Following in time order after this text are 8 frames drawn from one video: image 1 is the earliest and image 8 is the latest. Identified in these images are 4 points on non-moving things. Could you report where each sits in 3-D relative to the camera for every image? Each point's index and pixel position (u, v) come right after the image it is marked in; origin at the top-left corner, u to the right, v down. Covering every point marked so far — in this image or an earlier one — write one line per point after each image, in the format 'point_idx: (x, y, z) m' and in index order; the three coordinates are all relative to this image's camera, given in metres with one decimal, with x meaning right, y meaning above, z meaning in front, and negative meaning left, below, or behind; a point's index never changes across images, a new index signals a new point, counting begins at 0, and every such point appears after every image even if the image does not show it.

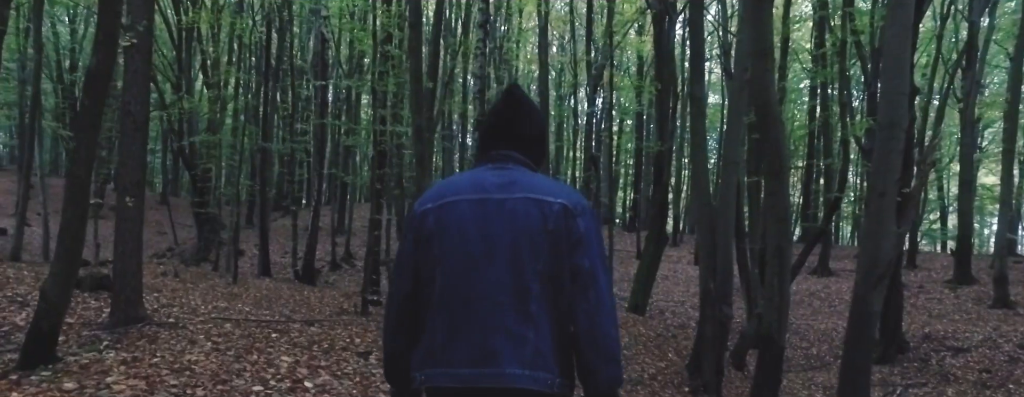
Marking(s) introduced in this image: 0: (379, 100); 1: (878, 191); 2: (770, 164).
0: (-2.0, +1.5, +13.3) m
1: (+3.9, +0.1, +9.3) m
2: (+2.5, +0.3, +8.4) m
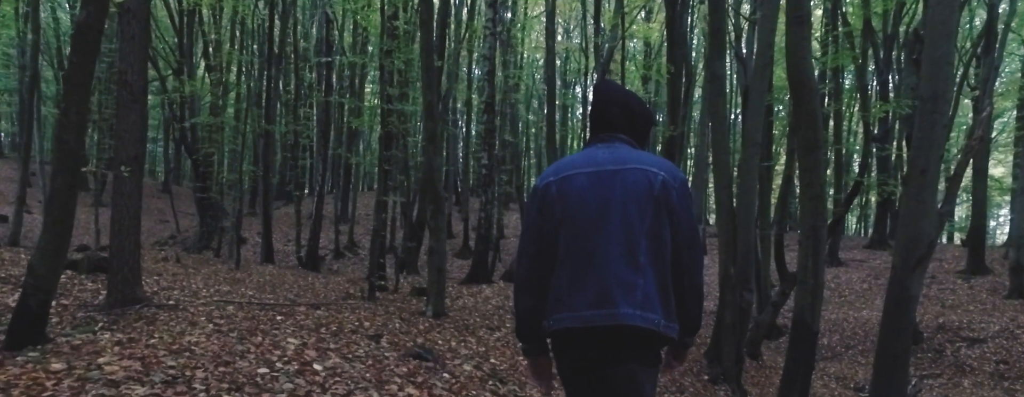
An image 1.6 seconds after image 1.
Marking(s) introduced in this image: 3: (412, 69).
0: (-1.8, +1.7, +12.9) m
1: (+4.1, +0.3, +8.9) m
2: (+2.7, +0.5, +8.1) m
3: (-1.6, +2.1, +14.4) m
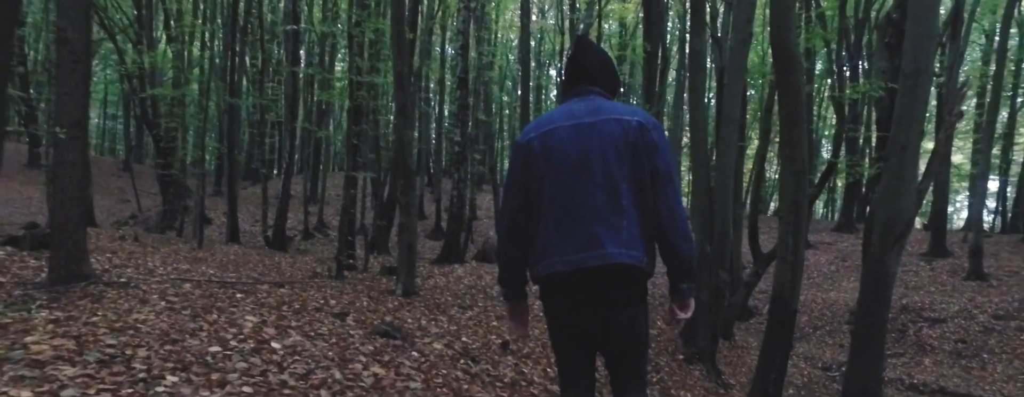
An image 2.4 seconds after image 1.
0: (-2.2, +2.0, +12.6) m
1: (+3.8, +0.5, +8.8) m
2: (+2.4, +0.7, +7.9) m
3: (-2.1, +2.4, +14.0) m
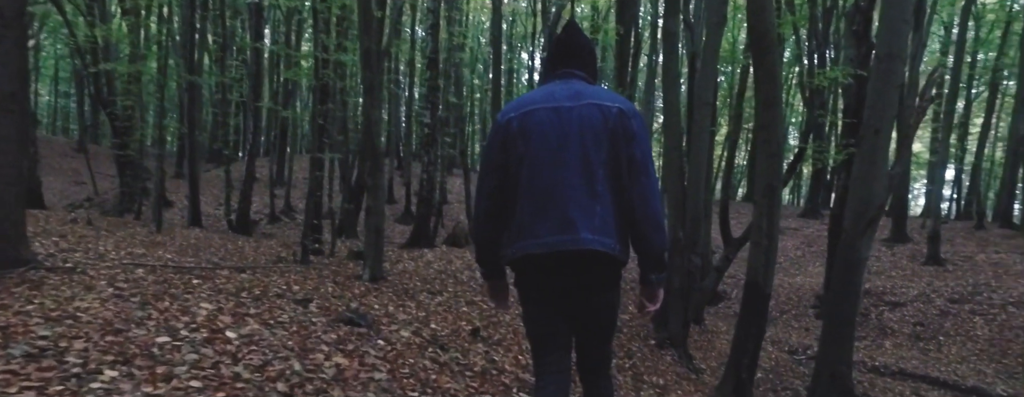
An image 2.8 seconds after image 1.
0: (-2.6, +2.2, +12.3) m
1: (+3.5, +0.6, +8.7) m
2: (+2.2, +0.9, +7.8) m
3: (-2.5, +2.7, +13.7) m
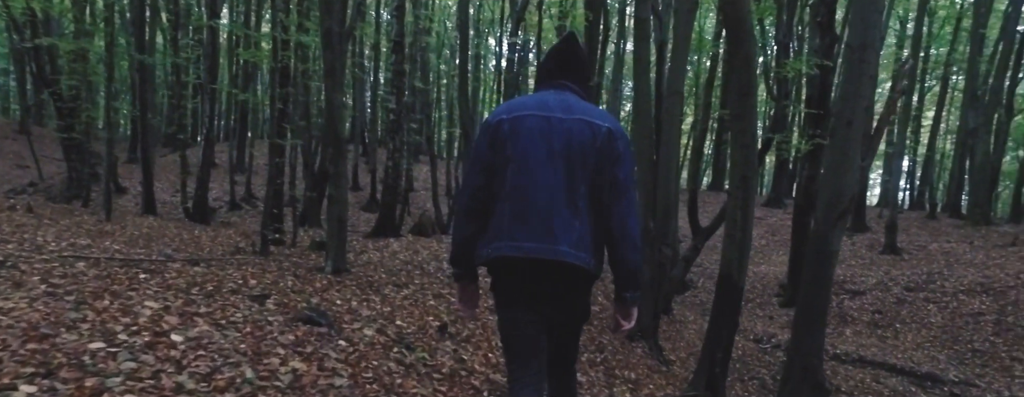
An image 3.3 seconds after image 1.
0: (-3.0, +2.4, +11.9) m
1: (+3.2, +0.7, +8.6) m
2: (+1.9, +0.9, +7.6) m
3: (-3.0, +2.9, +13.3) m
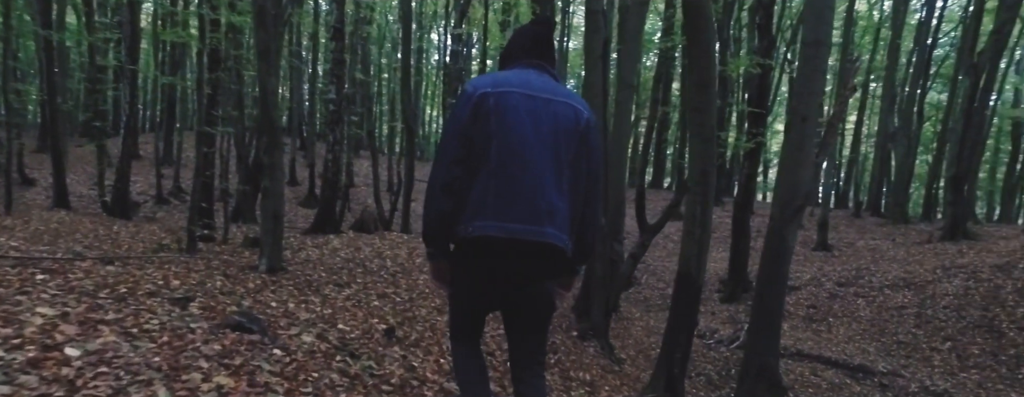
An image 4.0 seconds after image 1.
0: (-3.7, +2.5, +11.2) m
1: (+2.7, +0.8, +8.3) m
2: (+1.5, +1.0, +7.3) m
3: (-3.8, +3.0, +12.7) m
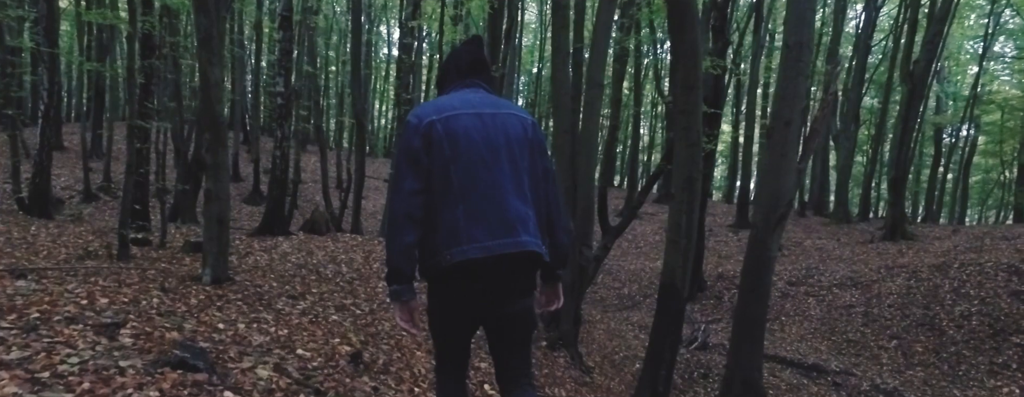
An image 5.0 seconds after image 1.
0: (-4.2, +2.5, +10.4) m
1: (+2.4, +0.8, +7.9) m
2: (+1.3, +1.0, +6.8) m
3: (-4.3, +3.0, +11.8) m
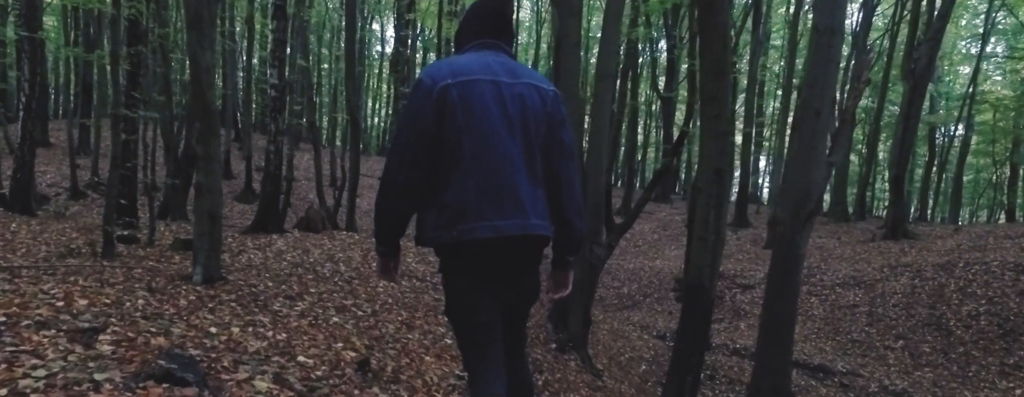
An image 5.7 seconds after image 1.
0: (-4.1, +2.5, +9.9) m
1: (+2.5, +0.8, +7.5) m
2: (+1.4, +1.0, +6.4) m
3: (-4.2, +3.0, +11.4) m
